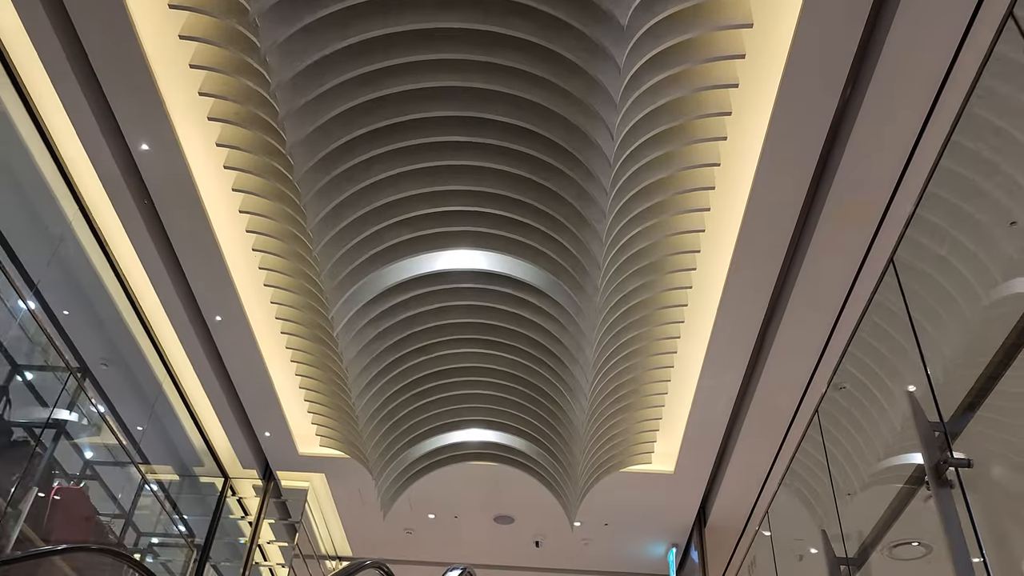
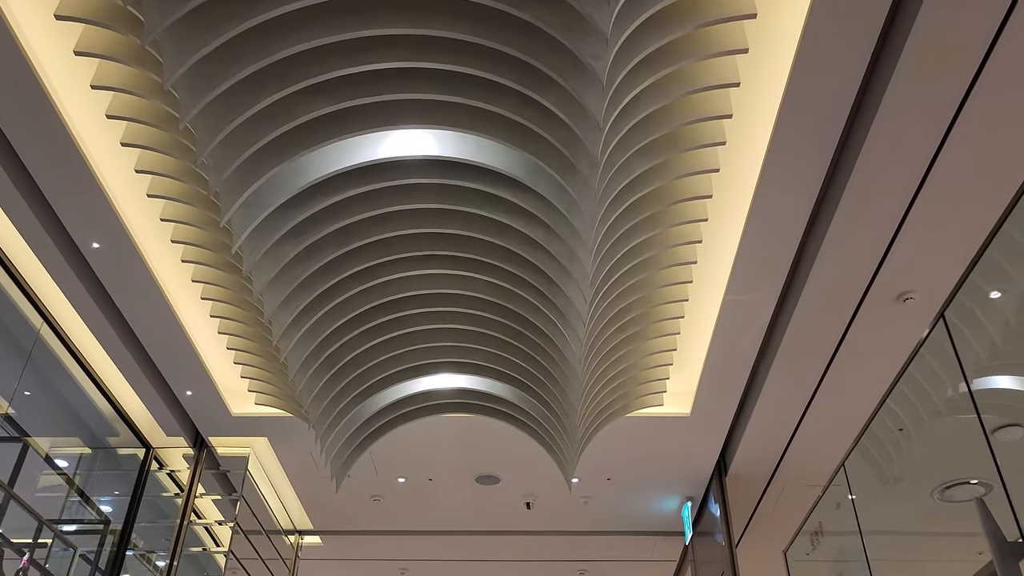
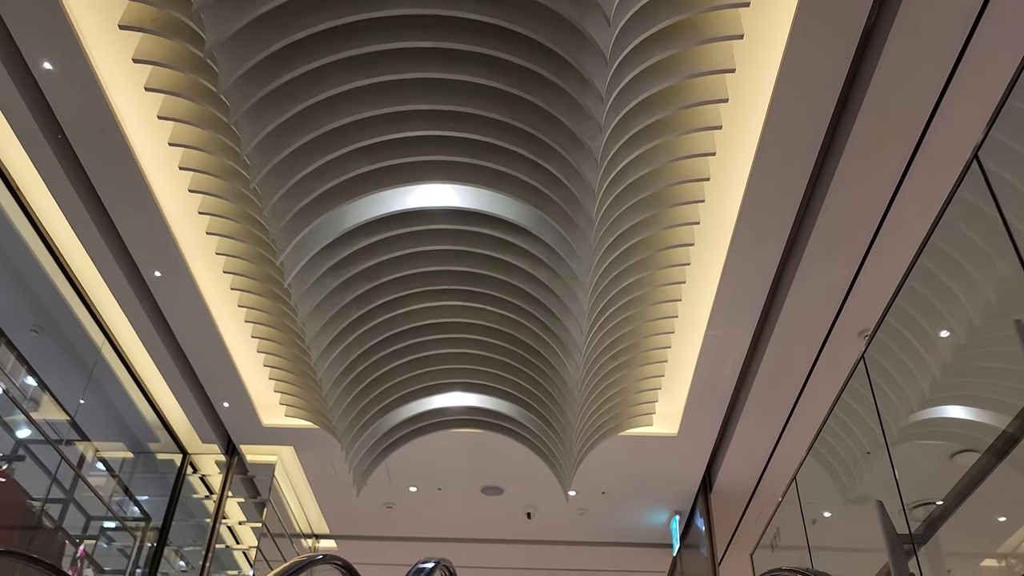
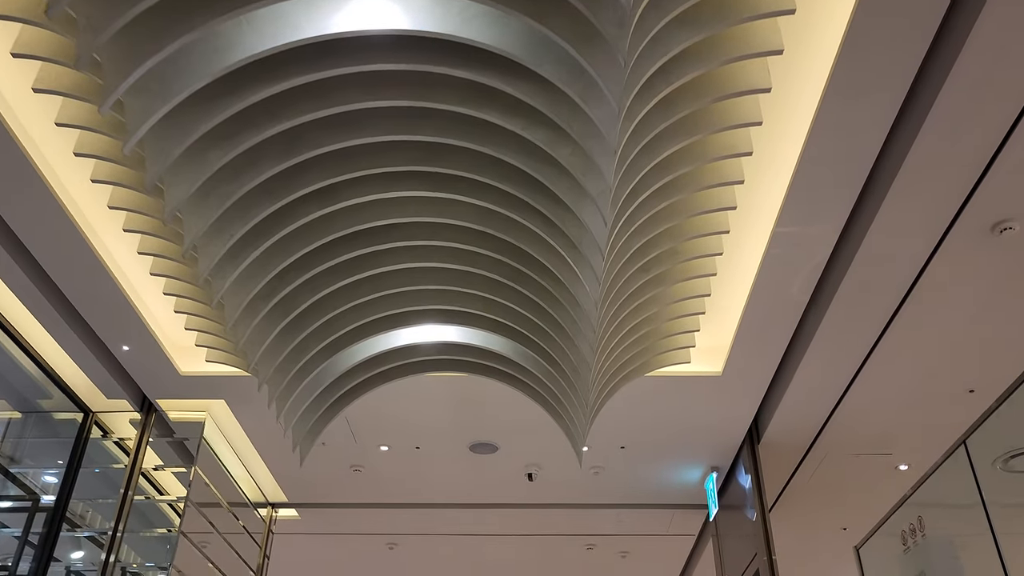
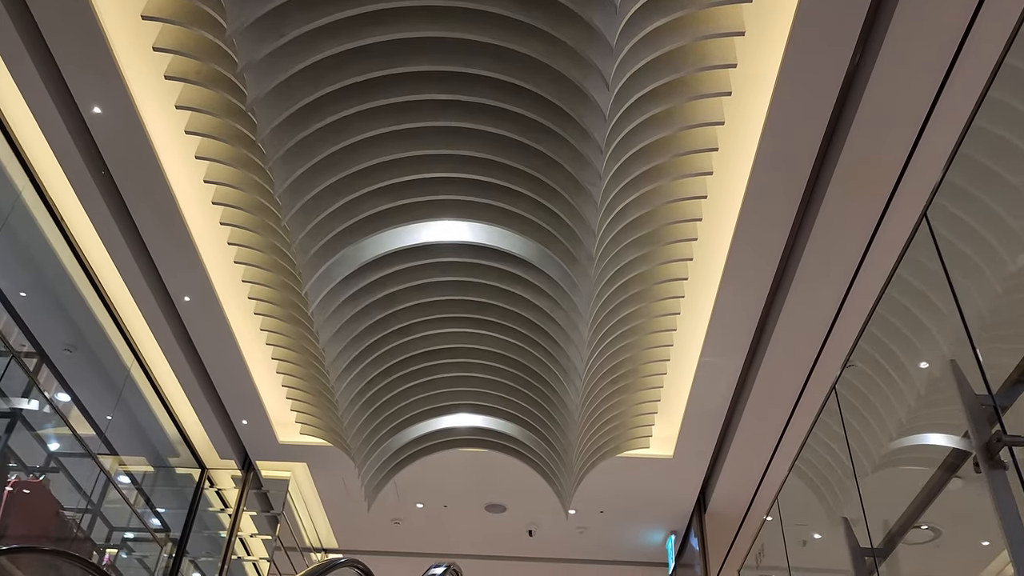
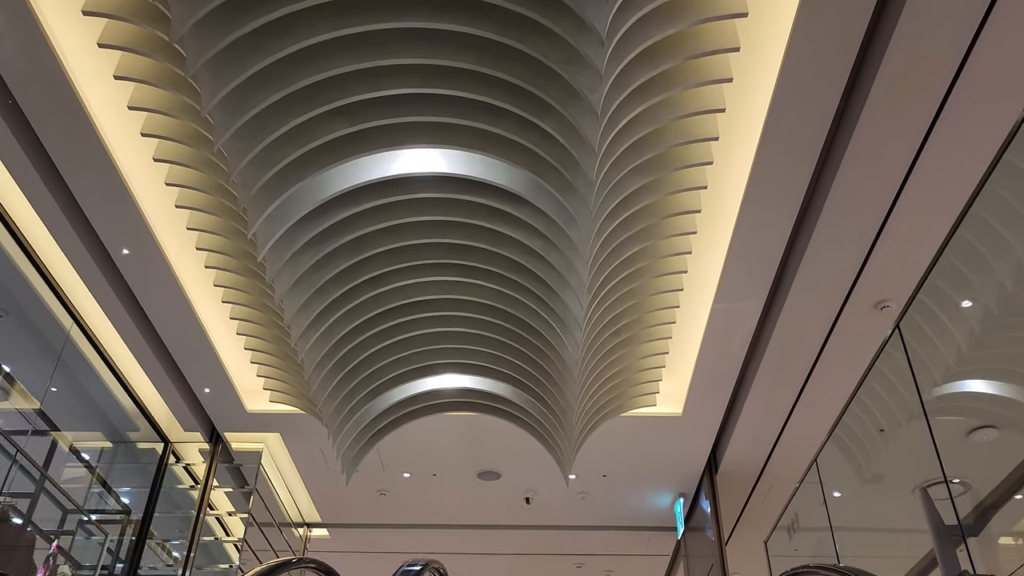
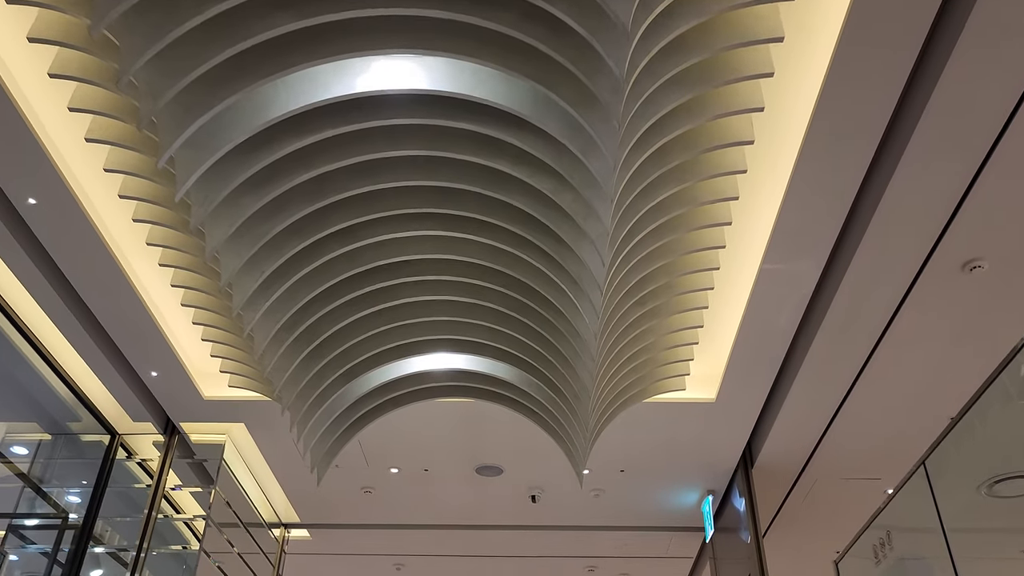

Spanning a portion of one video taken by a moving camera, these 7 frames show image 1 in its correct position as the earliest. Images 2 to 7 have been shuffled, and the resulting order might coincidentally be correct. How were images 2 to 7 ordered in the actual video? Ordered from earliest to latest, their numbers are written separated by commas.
5, 3, 6, 2, 7, 4
